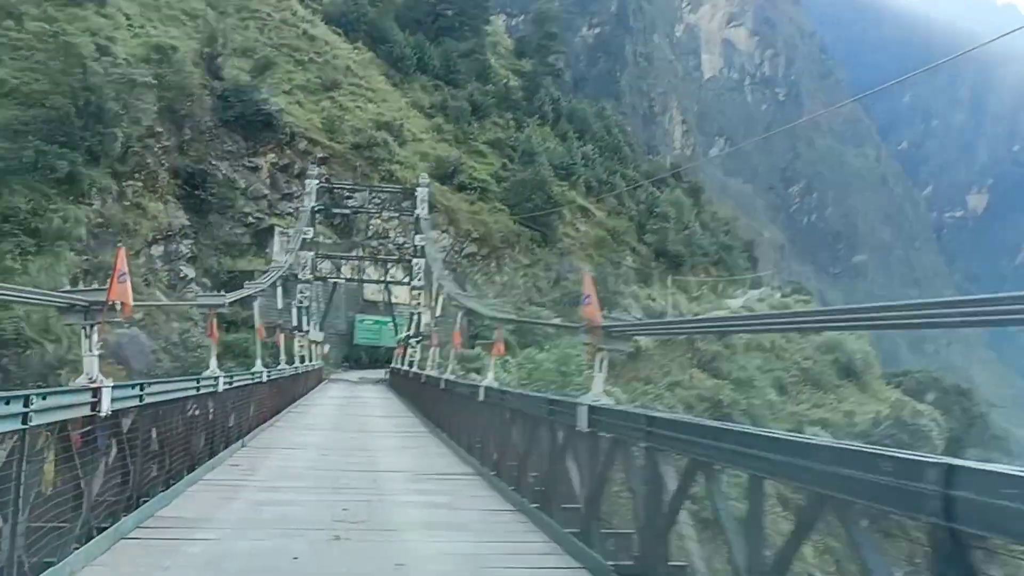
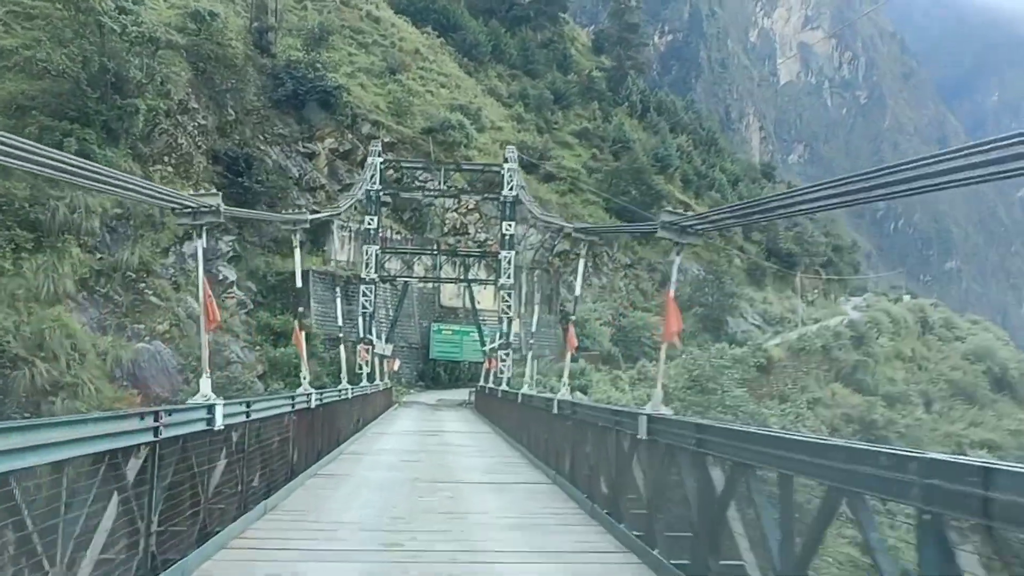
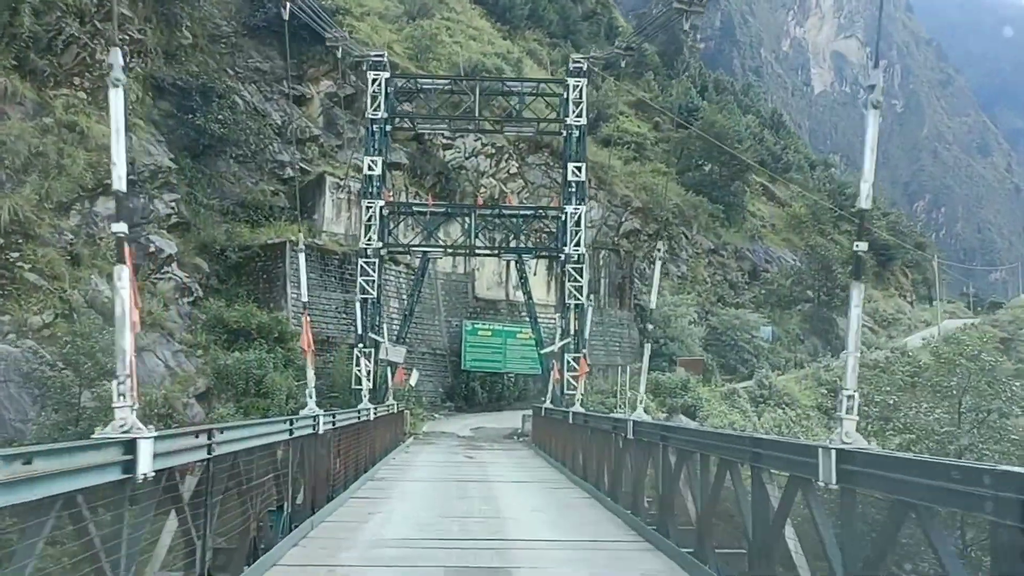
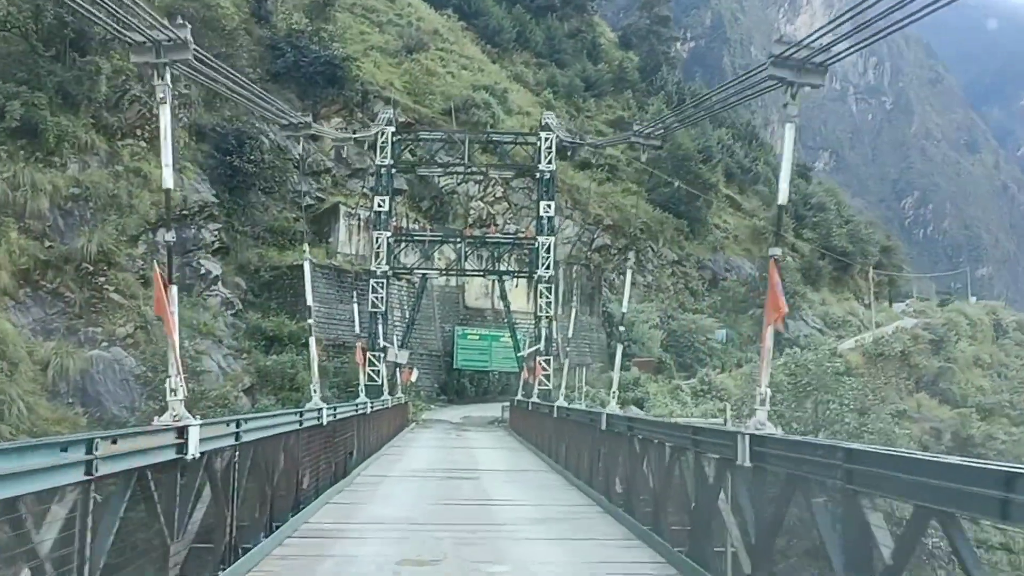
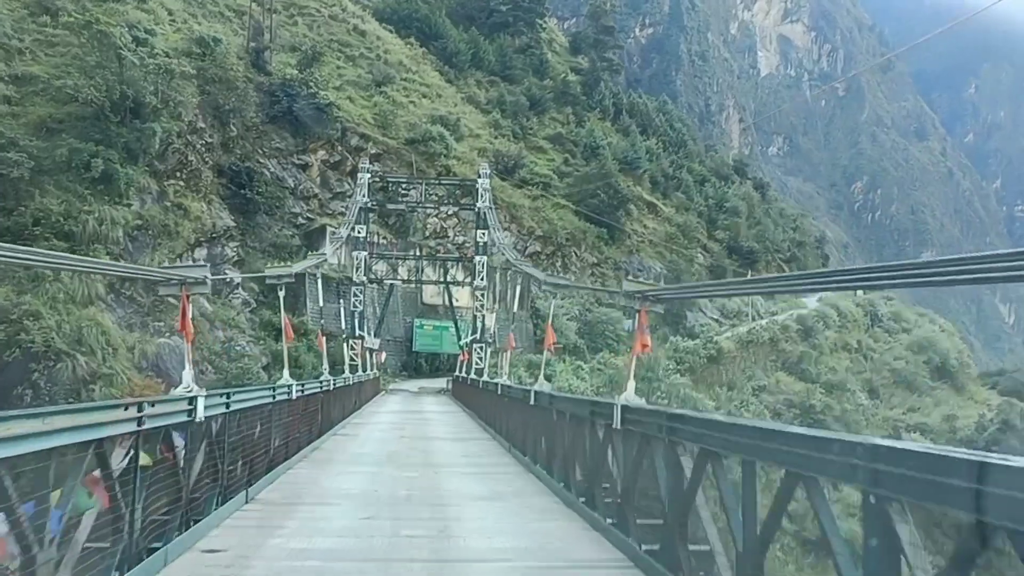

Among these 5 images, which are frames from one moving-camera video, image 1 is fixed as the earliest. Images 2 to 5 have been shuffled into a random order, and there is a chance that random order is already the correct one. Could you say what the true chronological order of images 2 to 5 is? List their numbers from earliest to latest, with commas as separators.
5, 2, 4, 3
